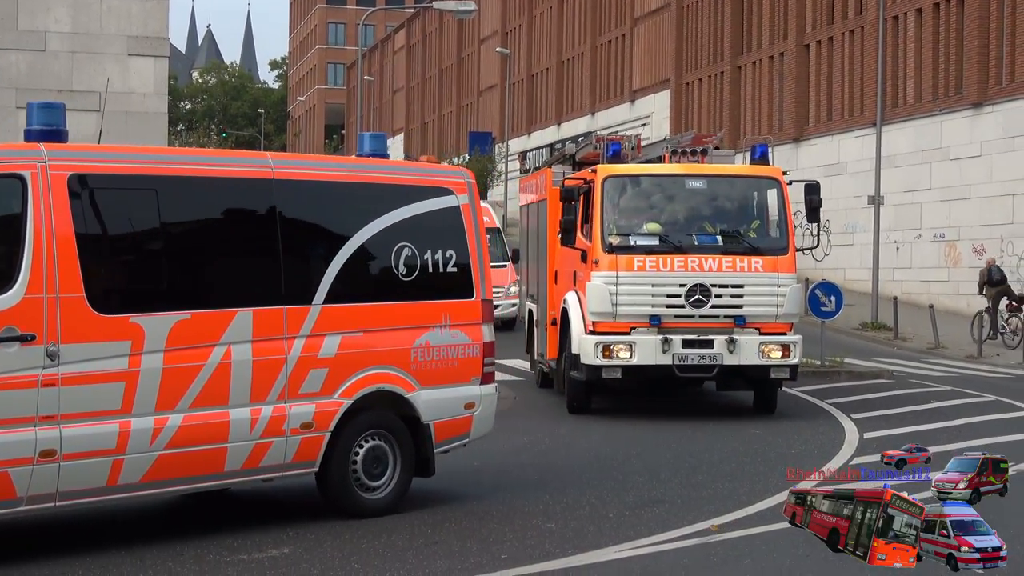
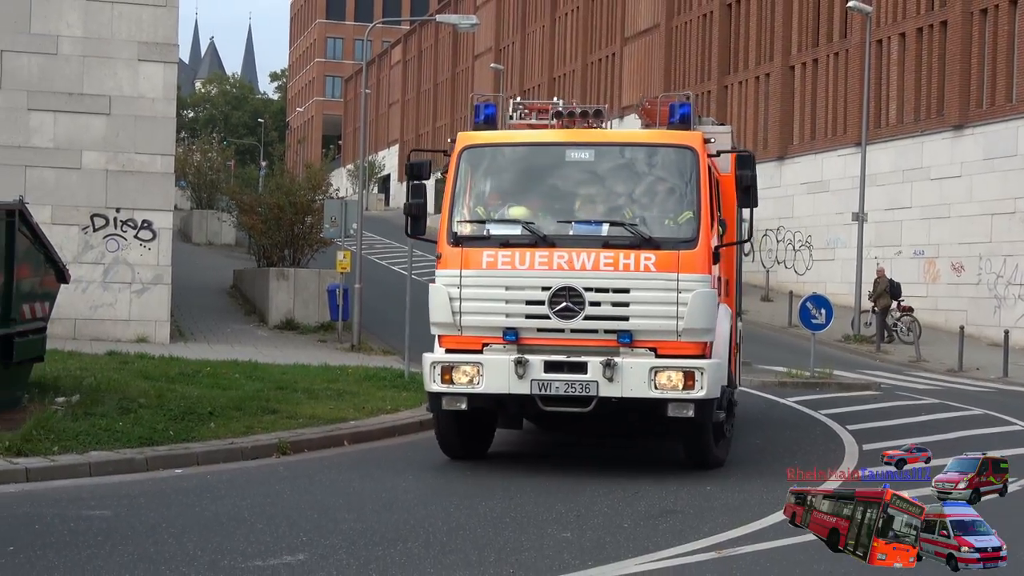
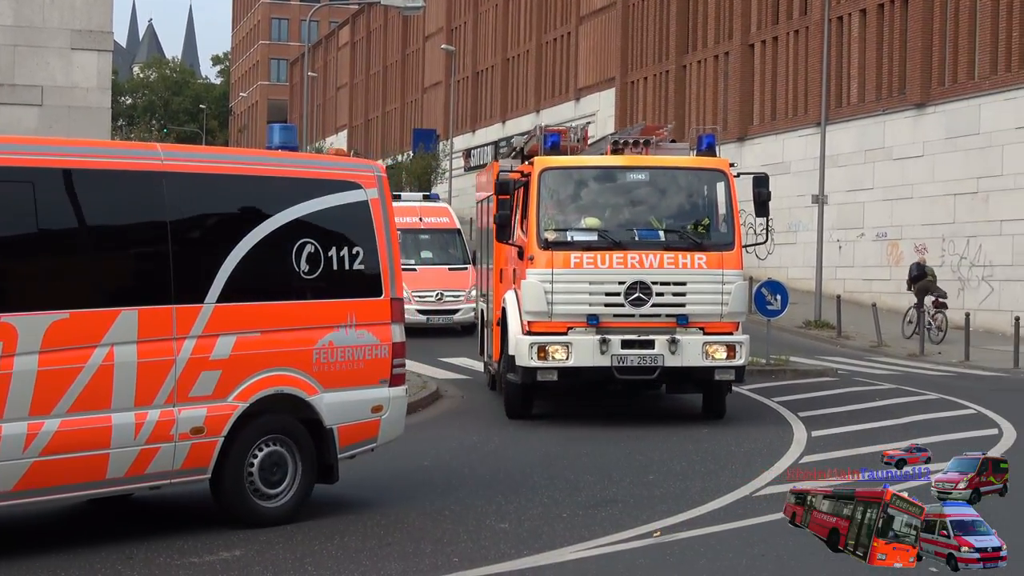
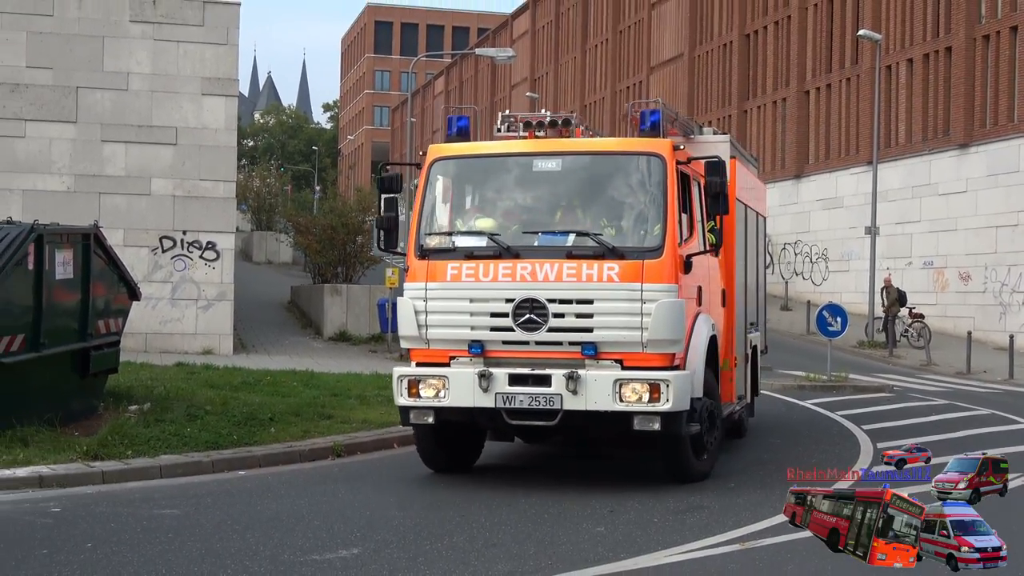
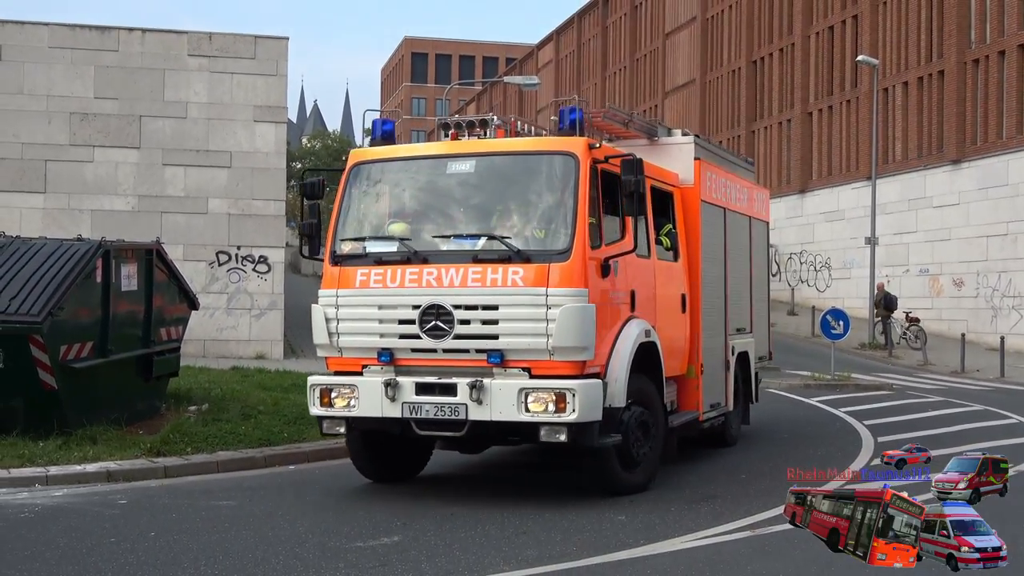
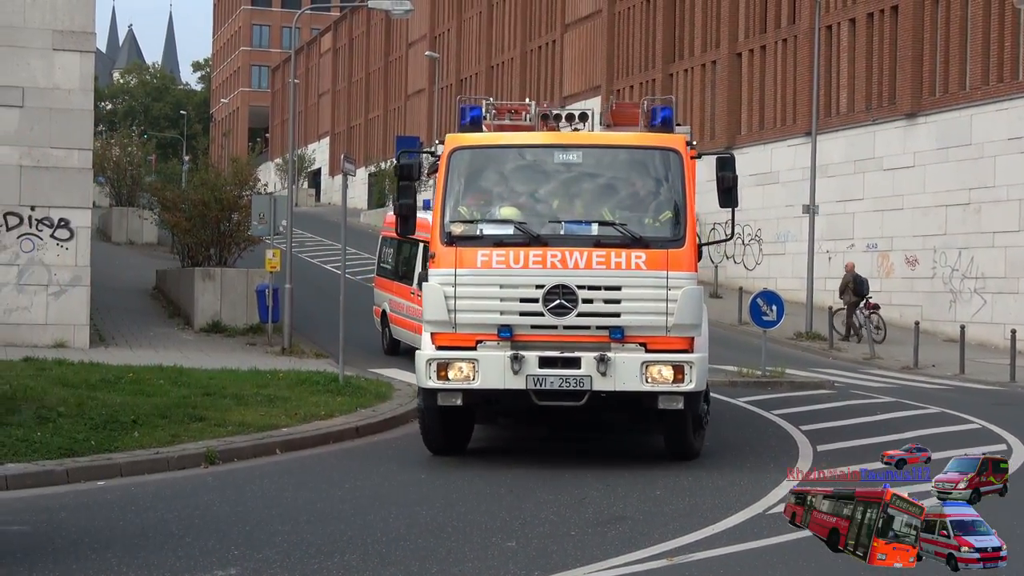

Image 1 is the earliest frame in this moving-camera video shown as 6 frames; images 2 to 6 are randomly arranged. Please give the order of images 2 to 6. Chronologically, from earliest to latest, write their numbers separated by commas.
3, 6, 2, 4, 5
